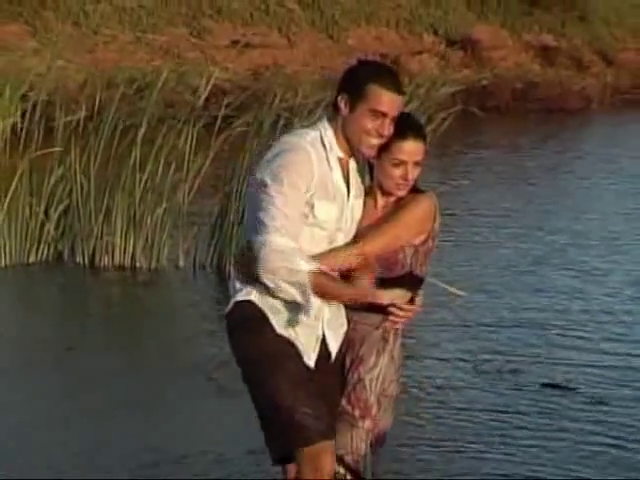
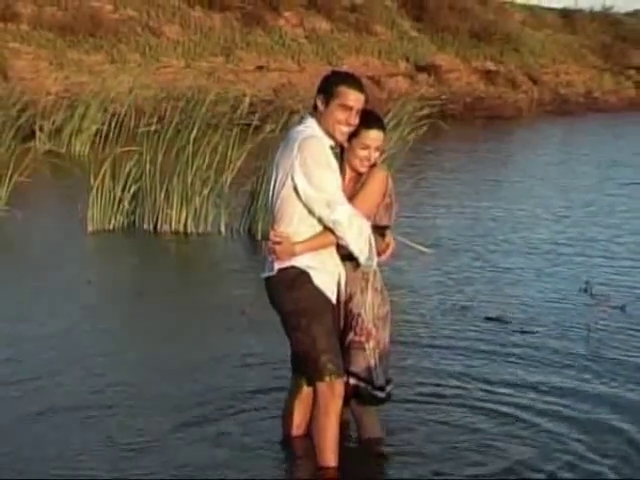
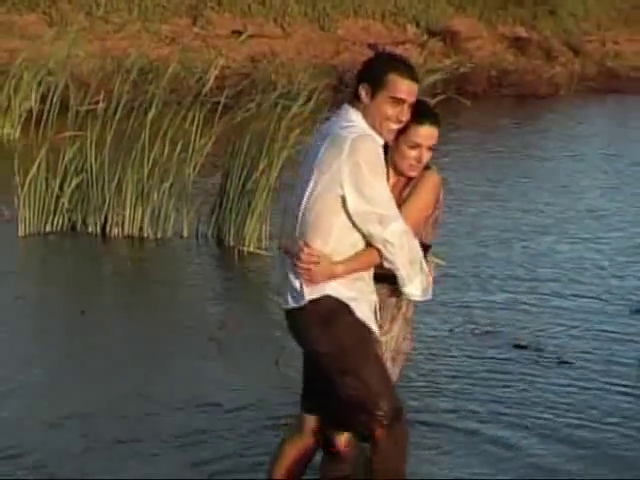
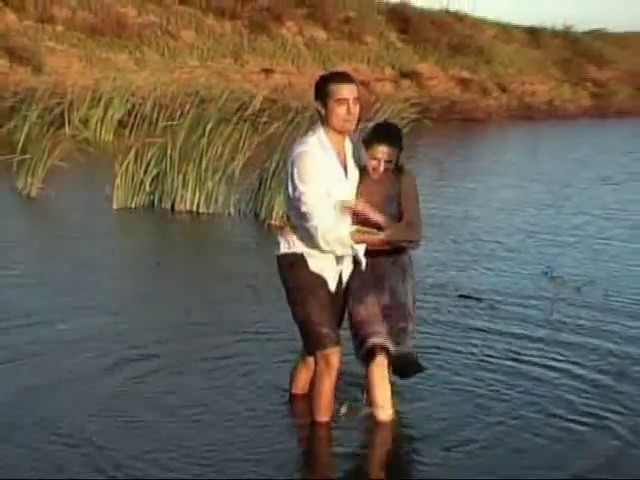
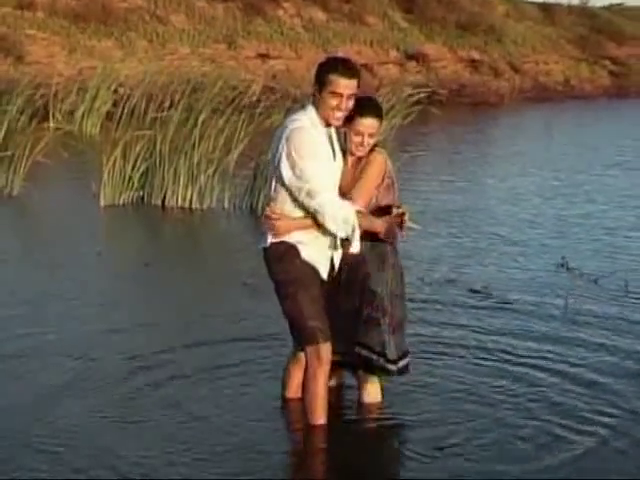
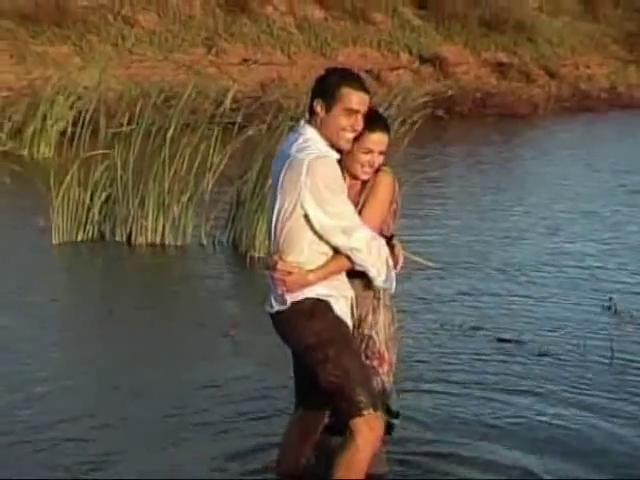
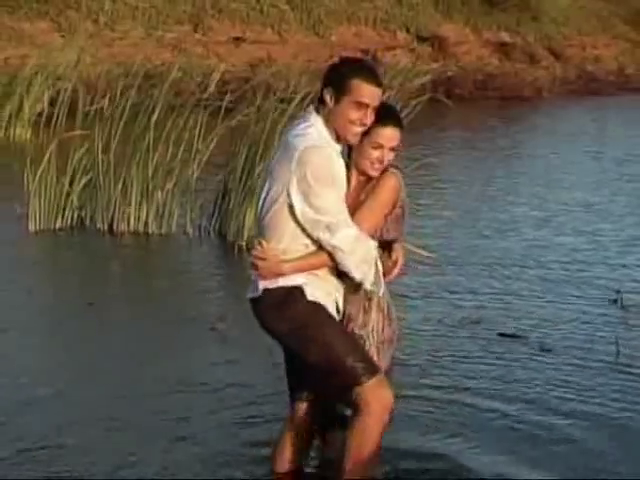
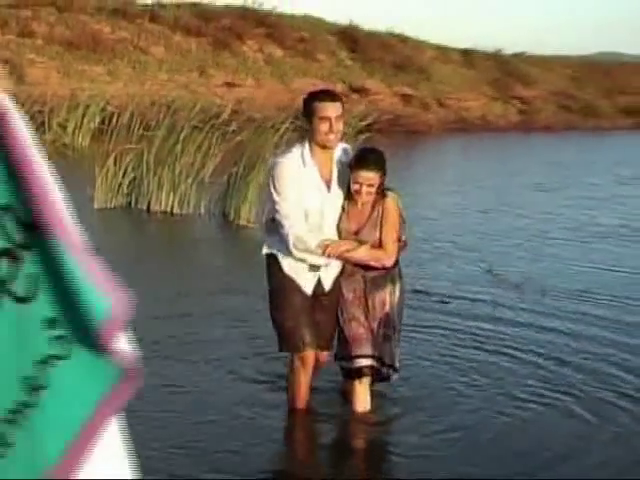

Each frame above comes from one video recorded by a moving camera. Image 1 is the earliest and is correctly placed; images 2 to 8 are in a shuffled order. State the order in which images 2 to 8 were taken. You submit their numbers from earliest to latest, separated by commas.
3, 7, 6, 2, 5, 4, 8
